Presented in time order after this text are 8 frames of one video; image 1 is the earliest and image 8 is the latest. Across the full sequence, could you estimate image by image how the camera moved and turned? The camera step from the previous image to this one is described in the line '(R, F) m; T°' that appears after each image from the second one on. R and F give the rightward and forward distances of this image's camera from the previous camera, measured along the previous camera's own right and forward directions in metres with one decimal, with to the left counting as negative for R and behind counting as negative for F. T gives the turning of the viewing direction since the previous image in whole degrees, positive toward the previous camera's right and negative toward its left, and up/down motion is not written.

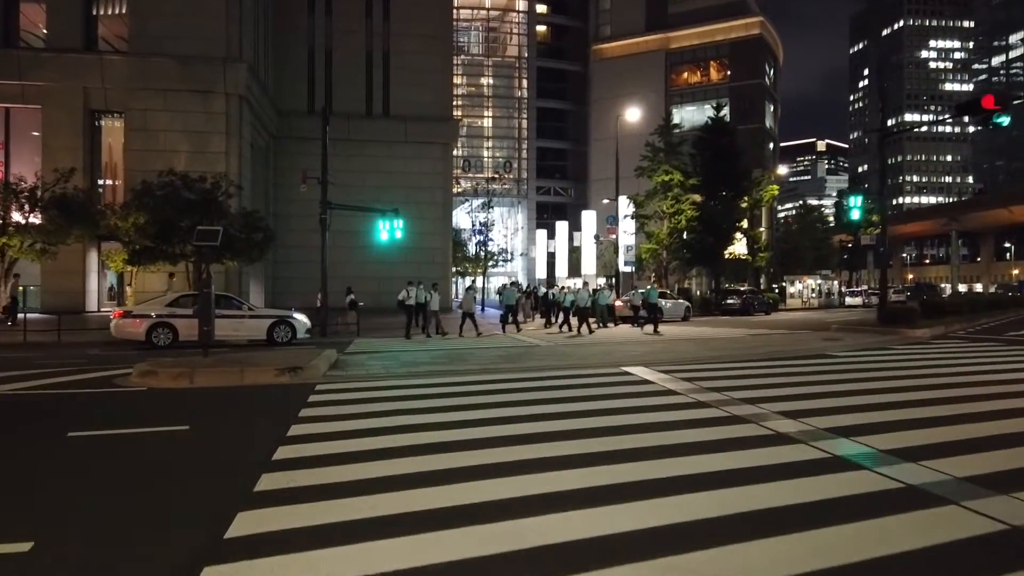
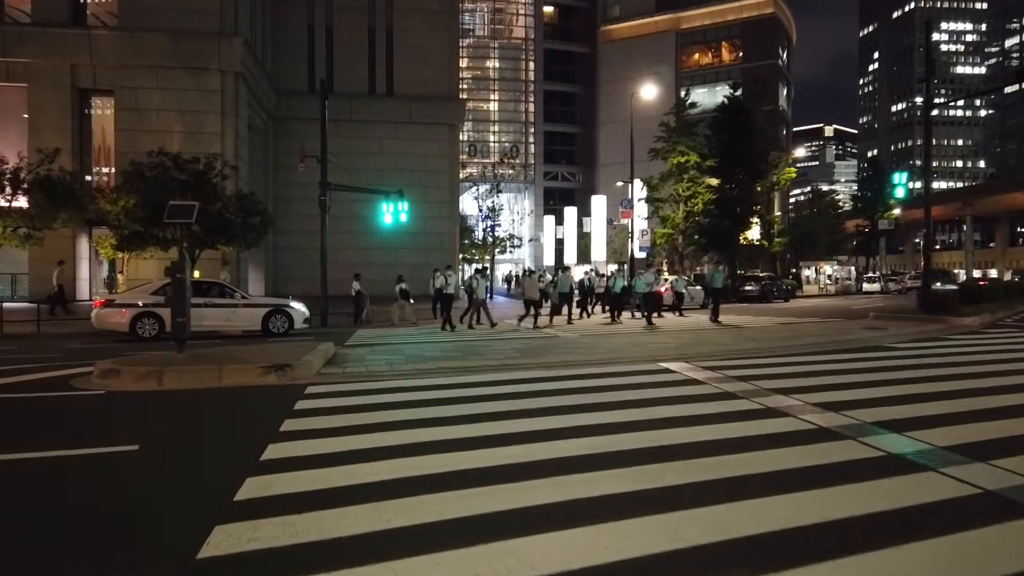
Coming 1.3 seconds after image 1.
(-0.2, +1.6) m; 0°
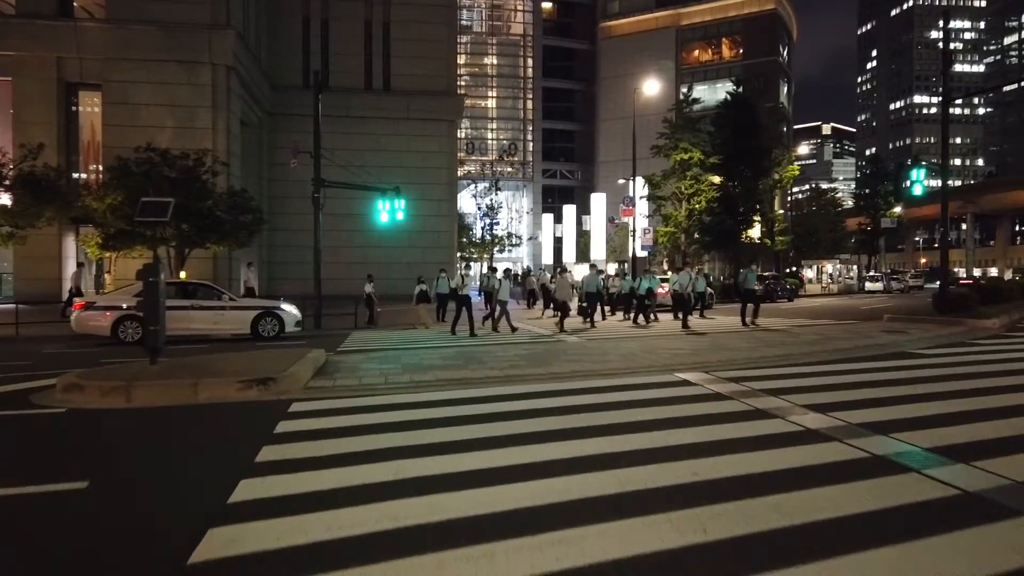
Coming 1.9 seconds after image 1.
(-0.1, +0.9) m; 0°
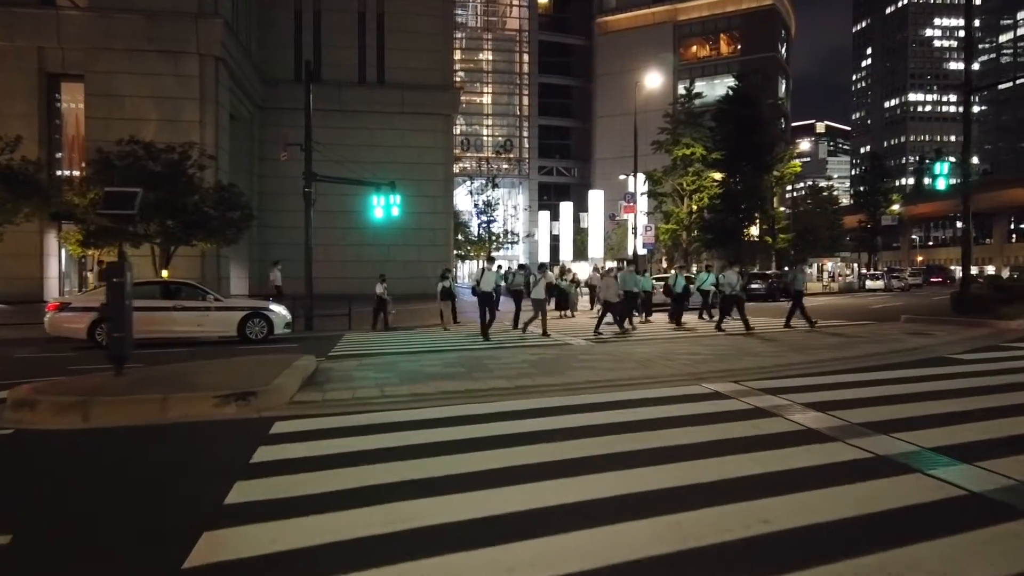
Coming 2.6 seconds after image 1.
(-0.2, +1.0) m; 0°
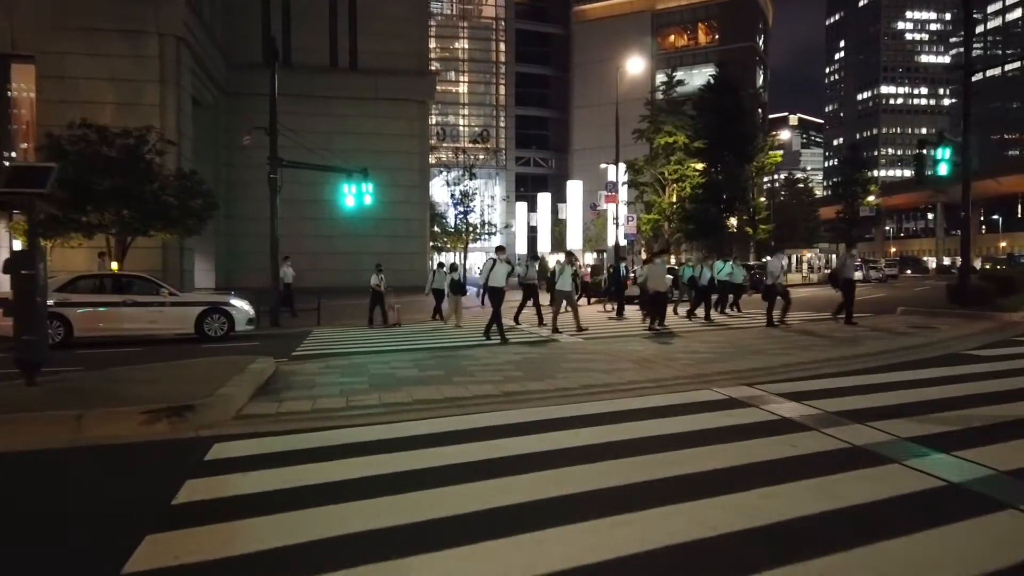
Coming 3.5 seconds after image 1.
(-0.1, +1.1) m; +2°
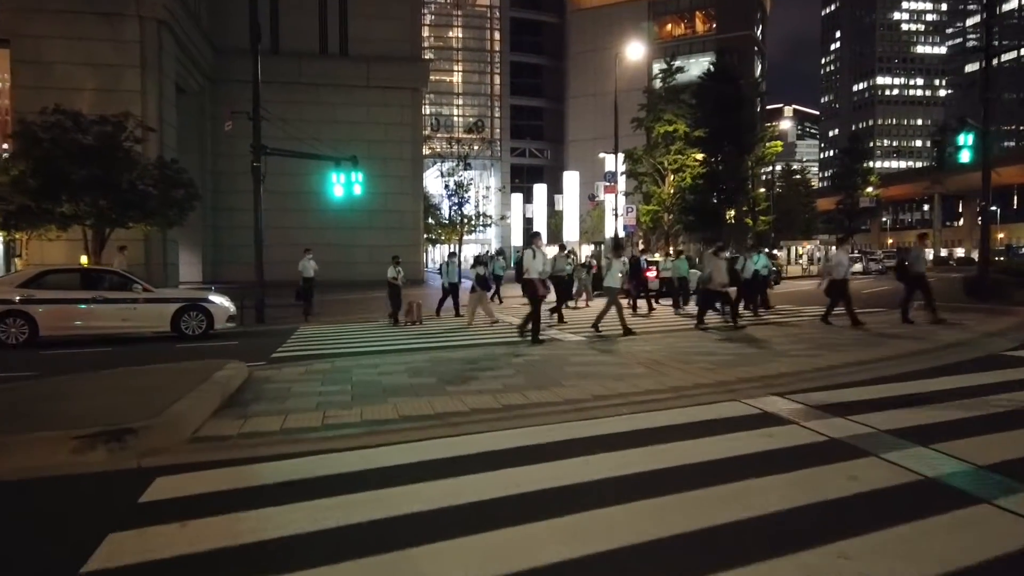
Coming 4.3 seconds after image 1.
(-0.1, +1.0) m; 0°
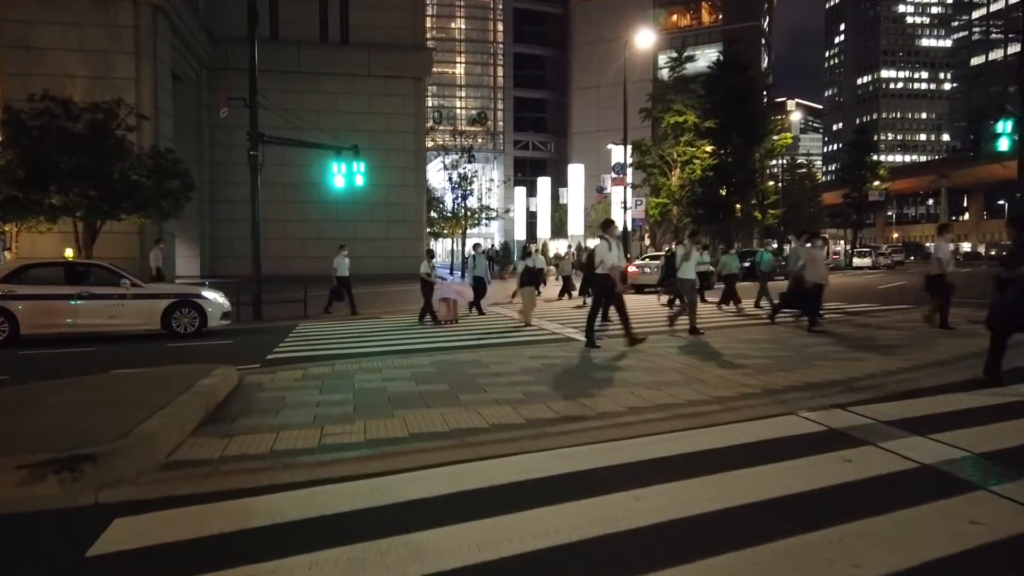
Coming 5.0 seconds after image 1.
(-0.2, +0.9) m; 0°
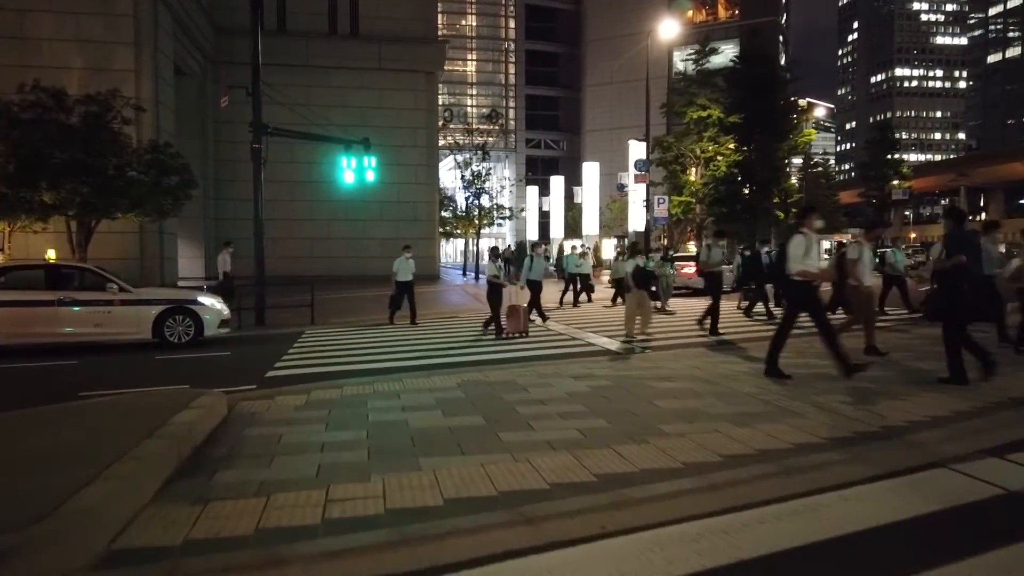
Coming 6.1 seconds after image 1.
(-0.3, +1.4) m; -1°
